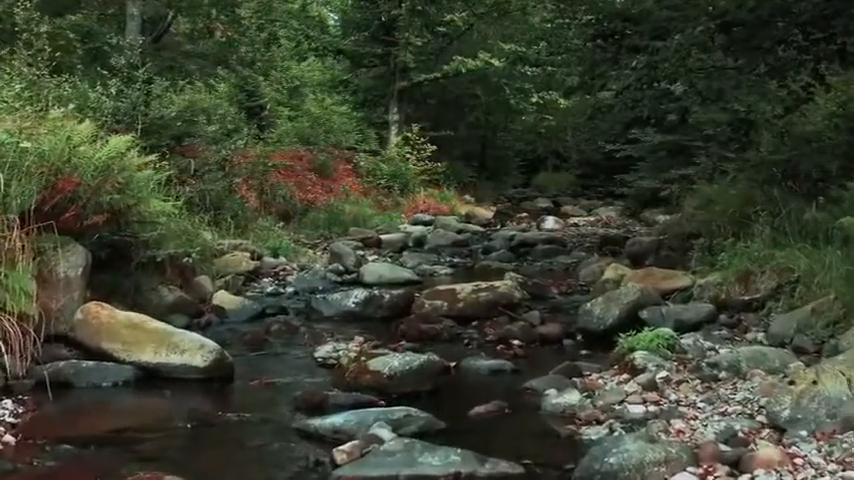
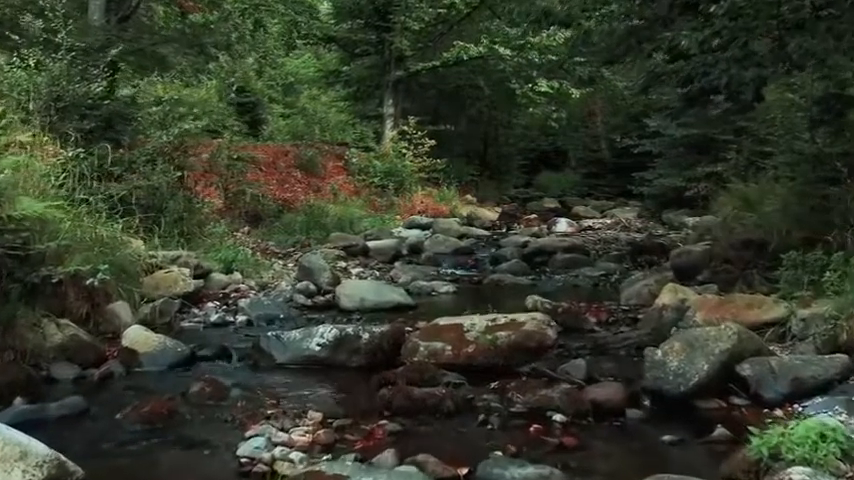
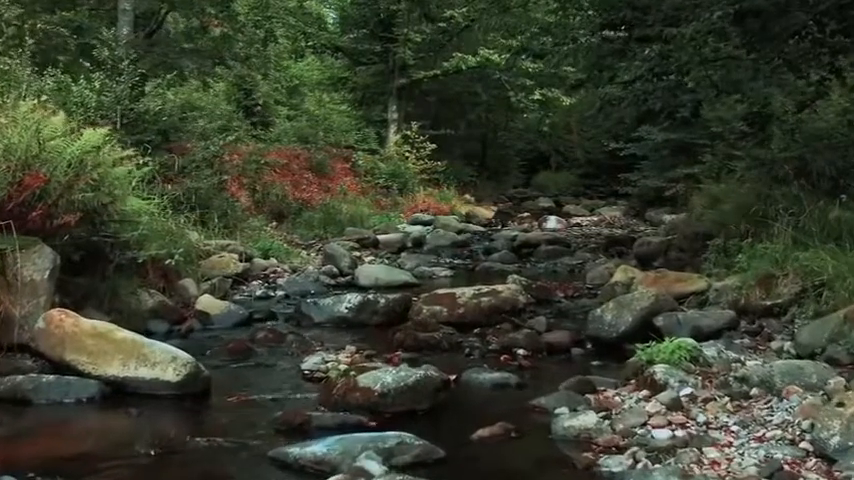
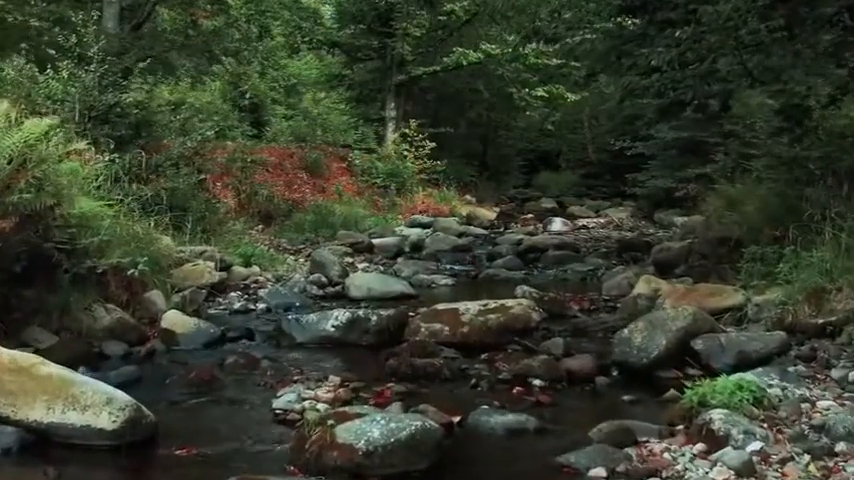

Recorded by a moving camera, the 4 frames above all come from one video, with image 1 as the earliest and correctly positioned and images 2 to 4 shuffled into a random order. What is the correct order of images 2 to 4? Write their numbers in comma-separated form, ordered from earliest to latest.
3, 4, 2
